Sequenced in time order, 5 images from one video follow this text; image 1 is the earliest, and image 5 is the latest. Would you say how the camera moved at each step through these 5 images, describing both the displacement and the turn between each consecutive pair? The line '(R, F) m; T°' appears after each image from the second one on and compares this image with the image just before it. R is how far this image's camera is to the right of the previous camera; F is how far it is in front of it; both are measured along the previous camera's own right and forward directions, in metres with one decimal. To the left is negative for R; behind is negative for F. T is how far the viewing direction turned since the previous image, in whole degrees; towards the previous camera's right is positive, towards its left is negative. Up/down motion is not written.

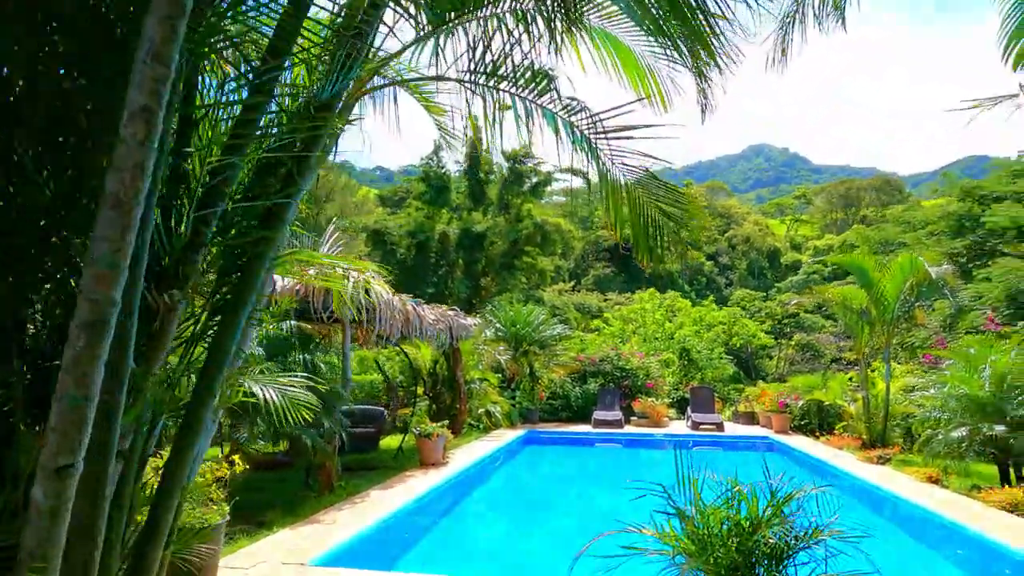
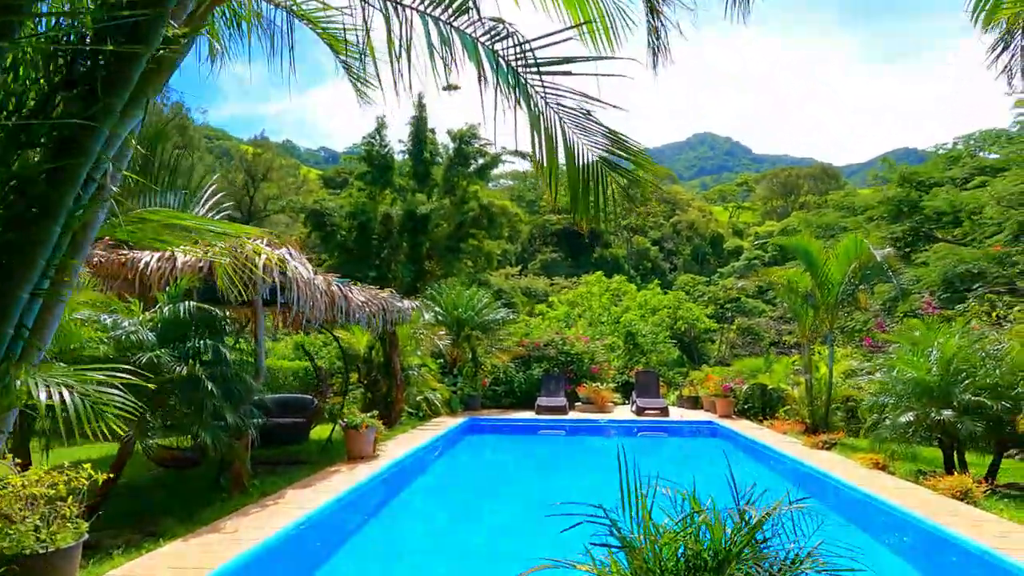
(+0.1, +0.5) m; +4°
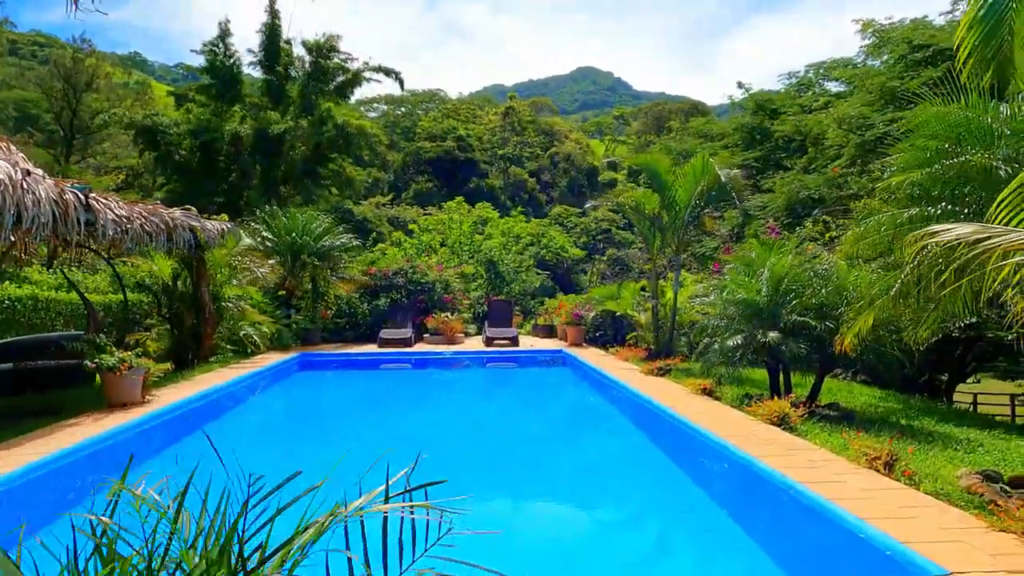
(+0.8, +0.9) m; +10°
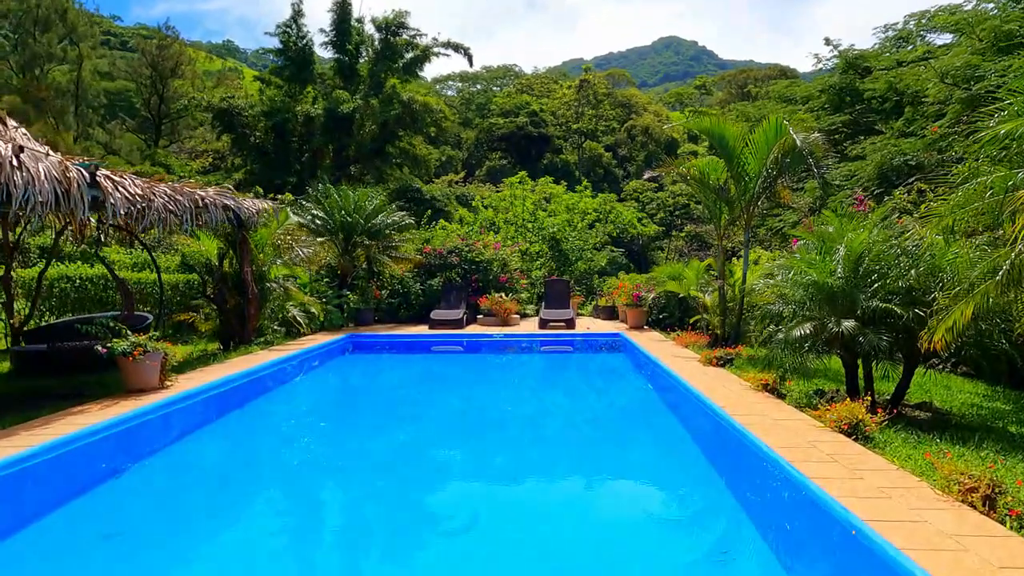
(+0.4, +0.7) m; -7°
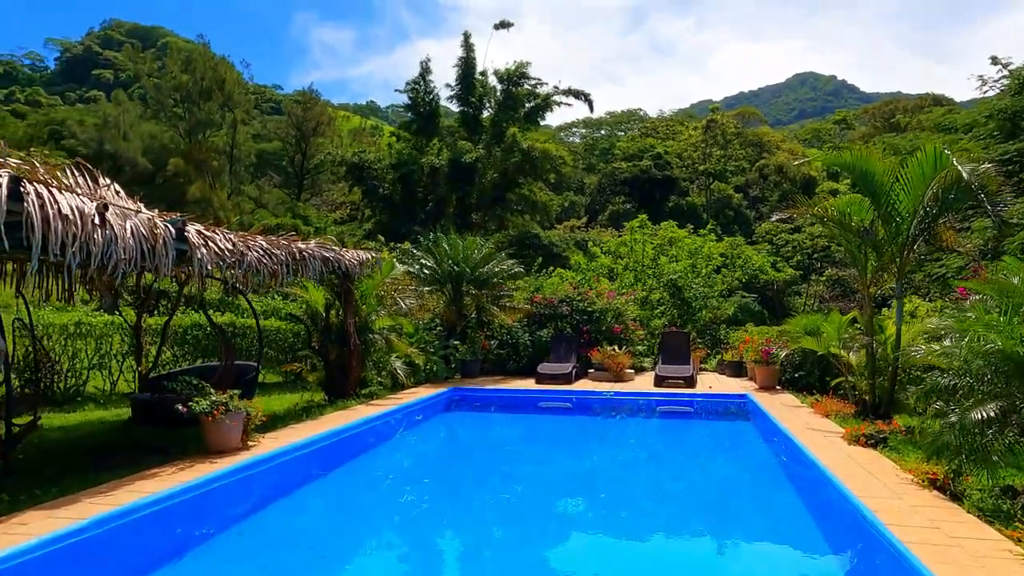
(+0.2, +0.7) m; -11°
